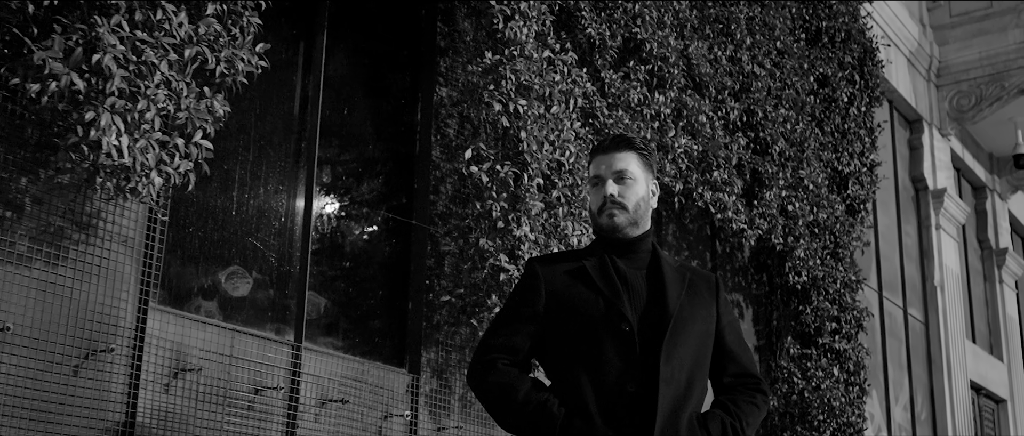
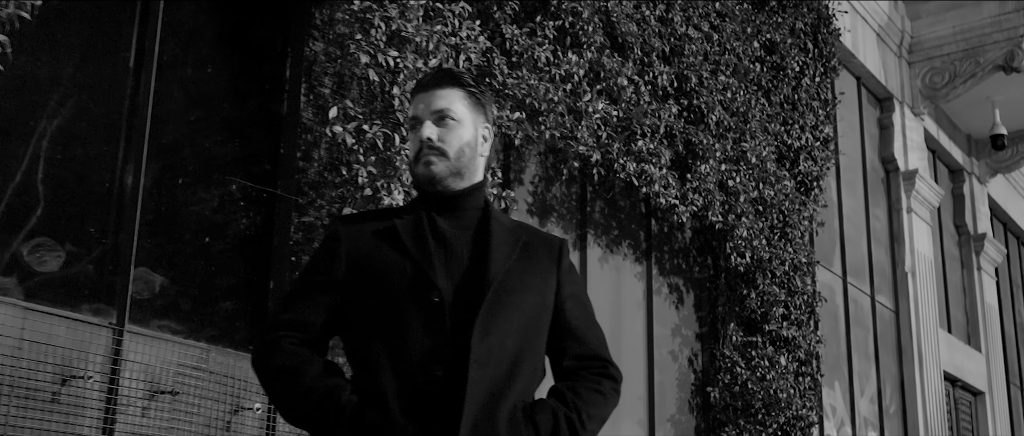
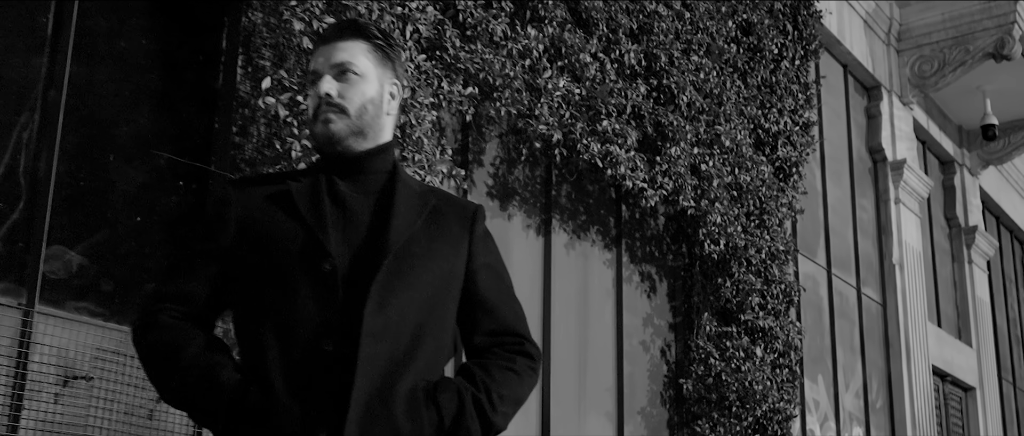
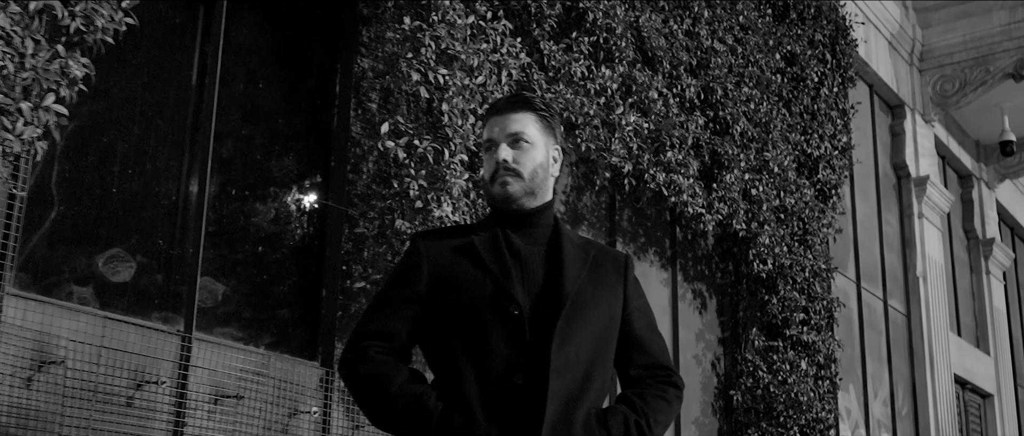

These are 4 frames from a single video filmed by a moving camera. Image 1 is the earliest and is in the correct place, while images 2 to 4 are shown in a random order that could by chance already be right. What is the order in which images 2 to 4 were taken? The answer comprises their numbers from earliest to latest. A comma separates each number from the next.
4, 2, 3
